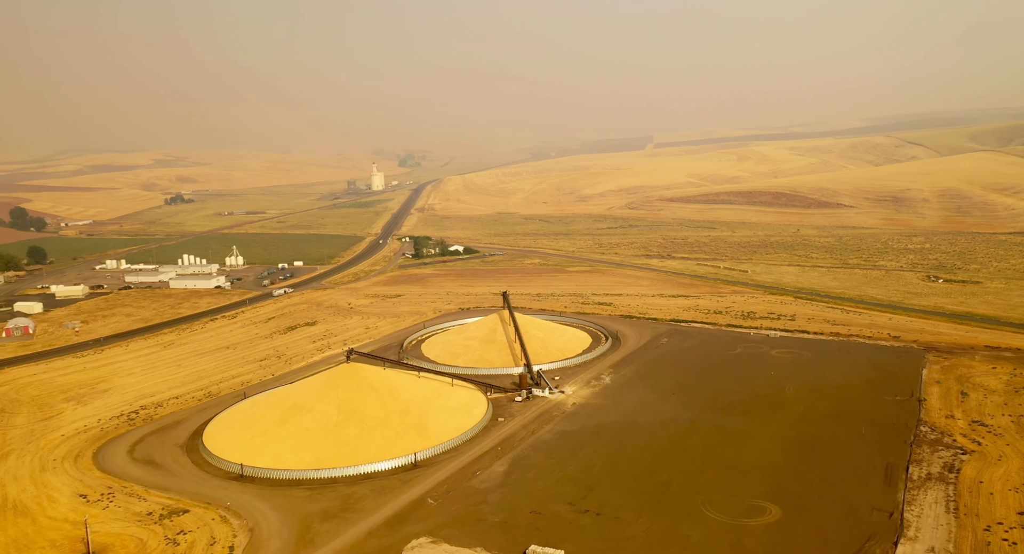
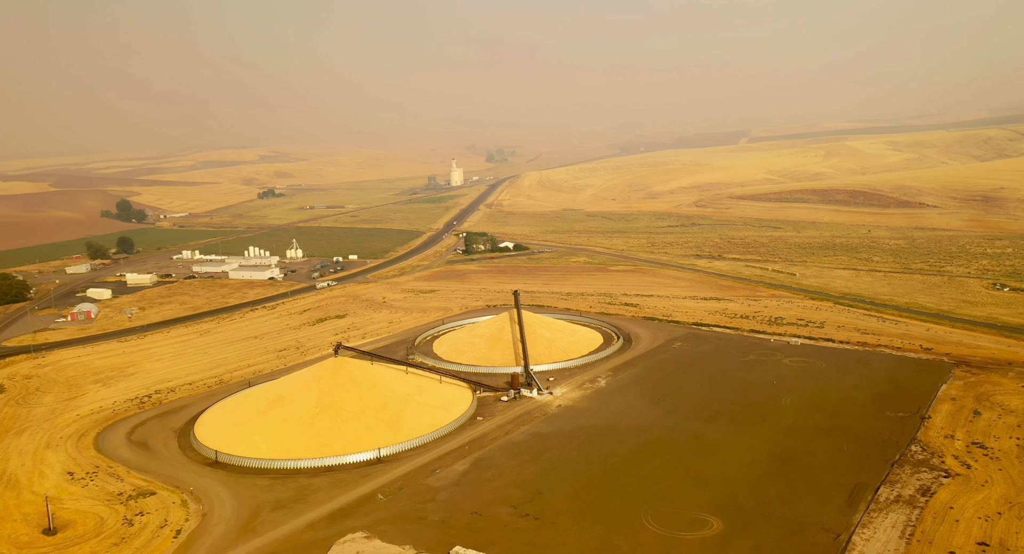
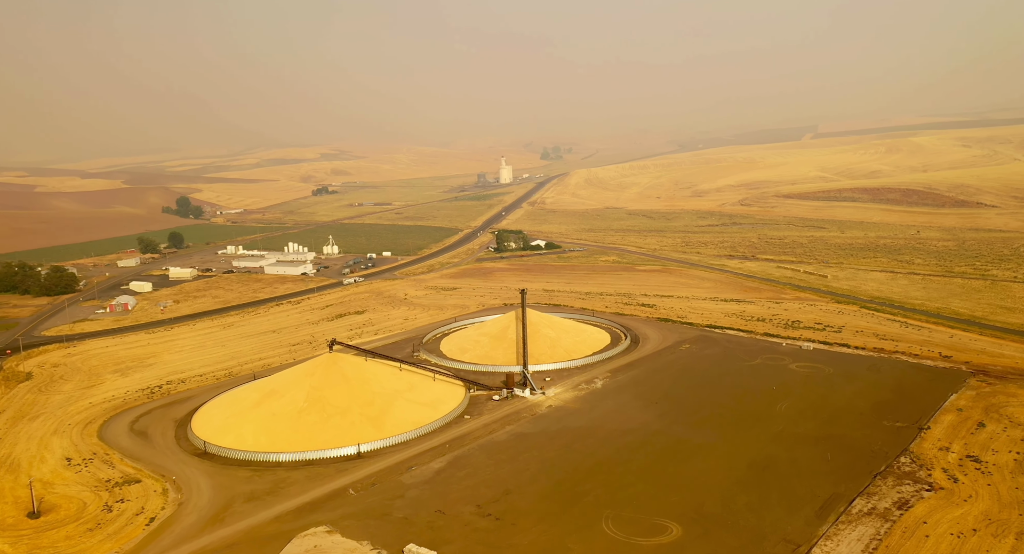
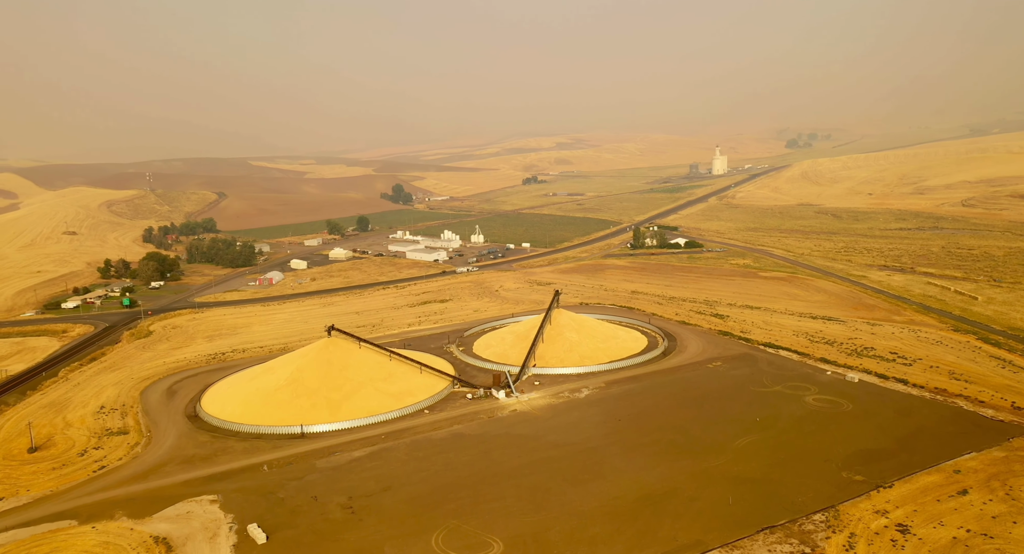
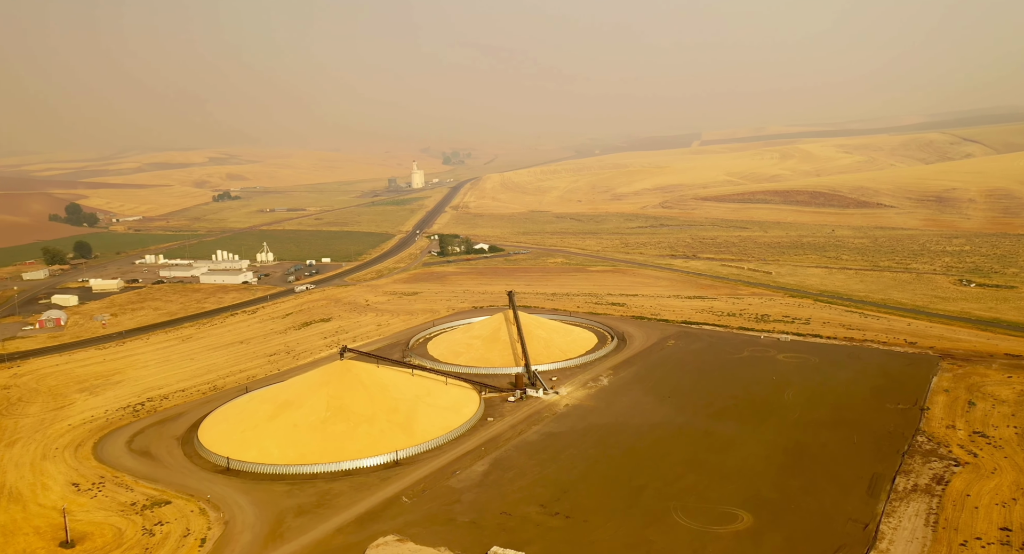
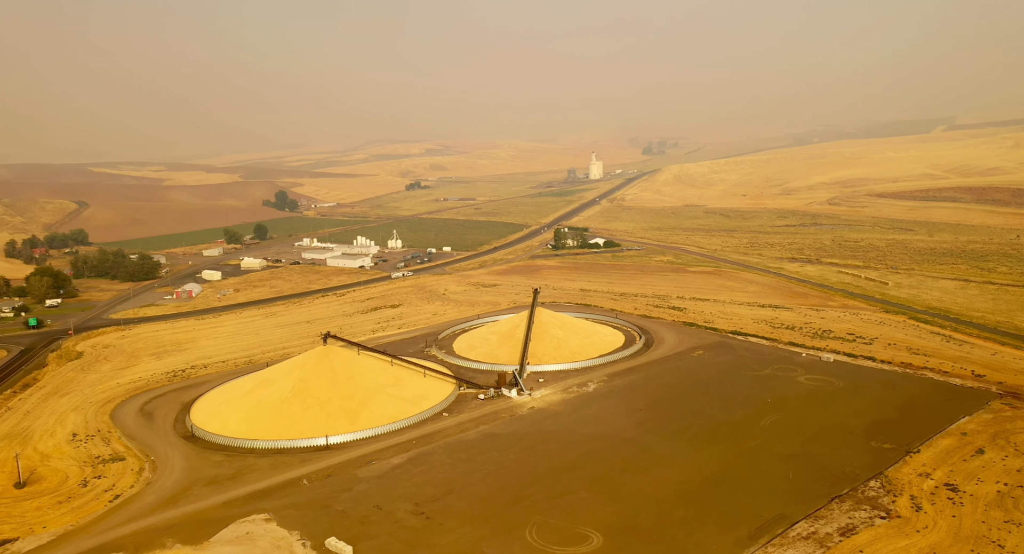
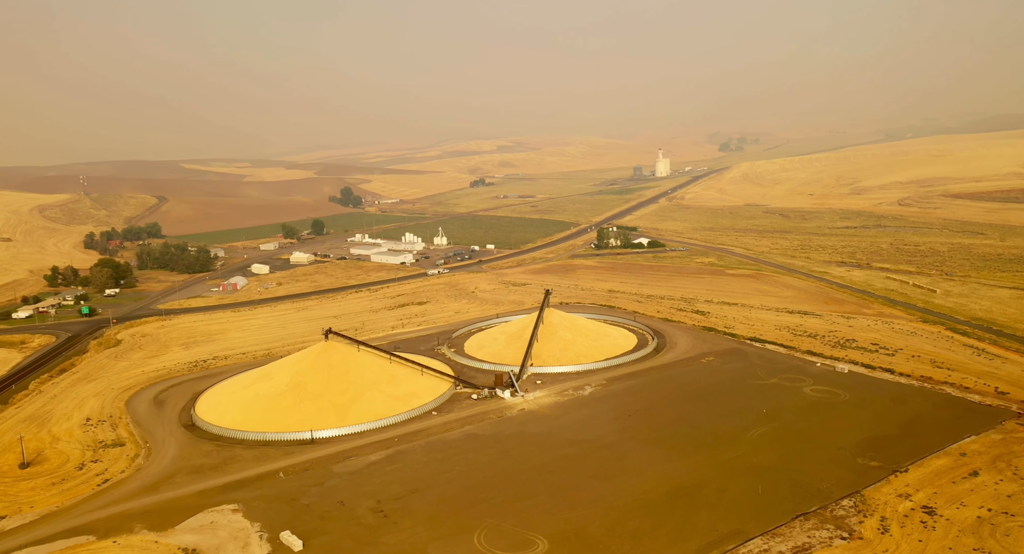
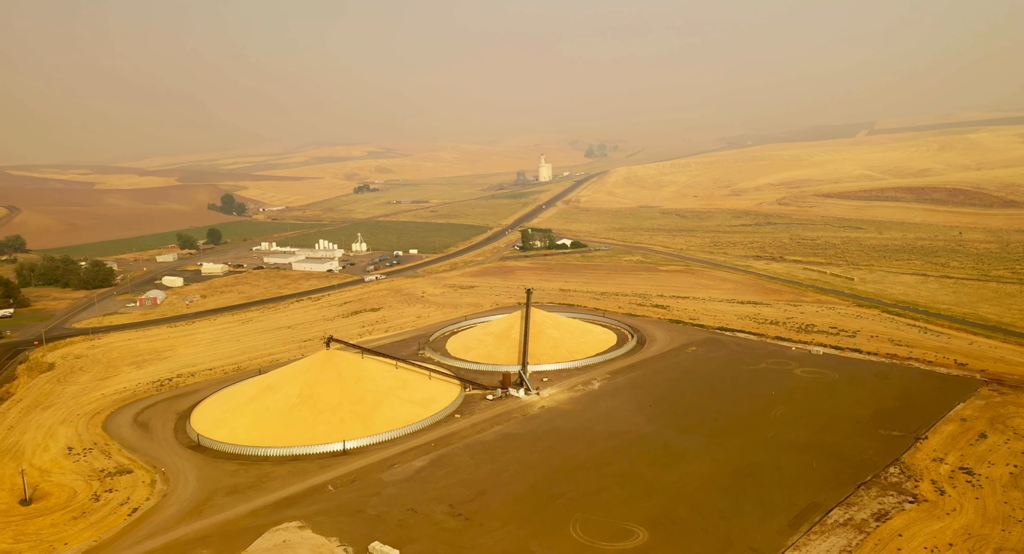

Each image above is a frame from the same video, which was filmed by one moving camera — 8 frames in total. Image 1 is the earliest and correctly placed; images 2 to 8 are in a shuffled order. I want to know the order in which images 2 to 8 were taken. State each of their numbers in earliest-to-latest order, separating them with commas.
5, 2, 3, 8, 6, 7, 4
